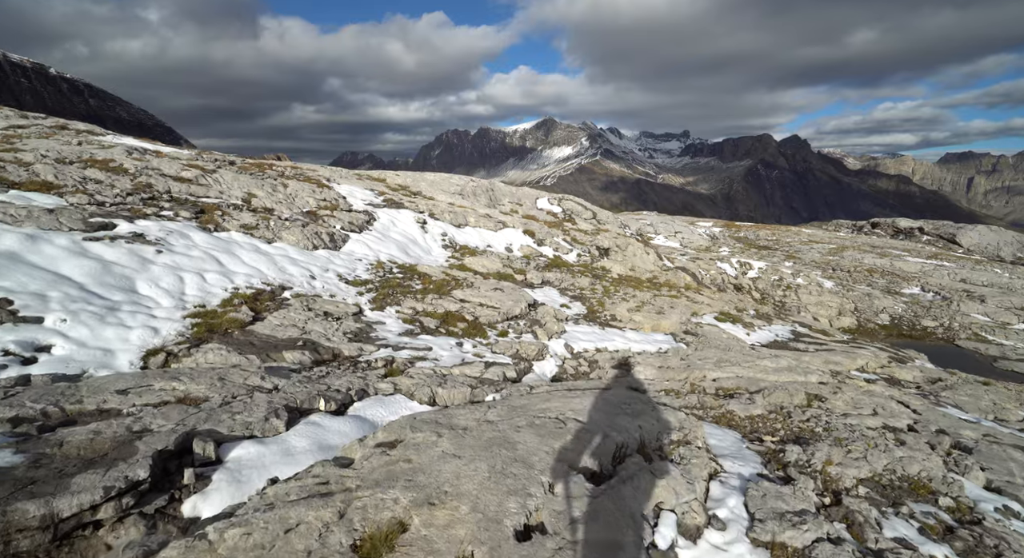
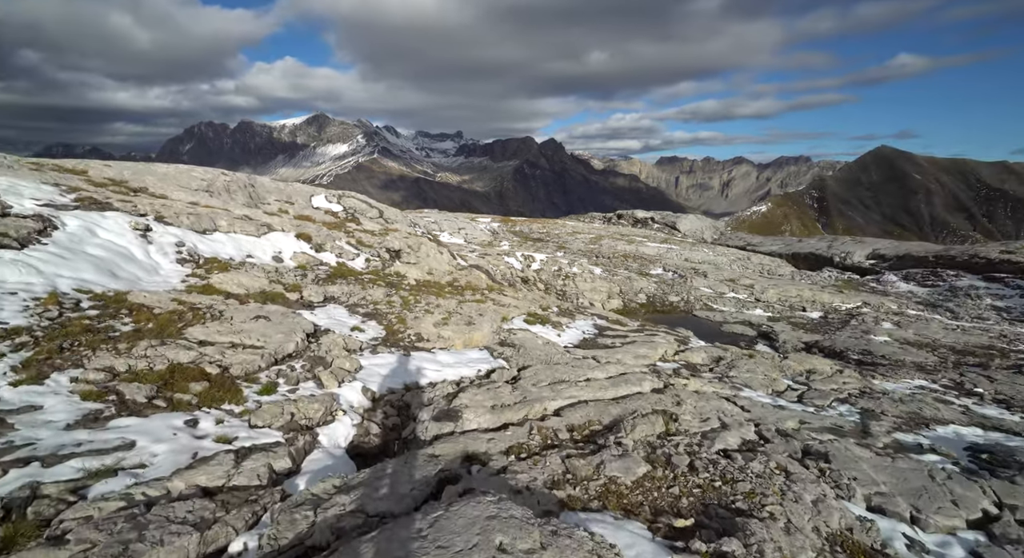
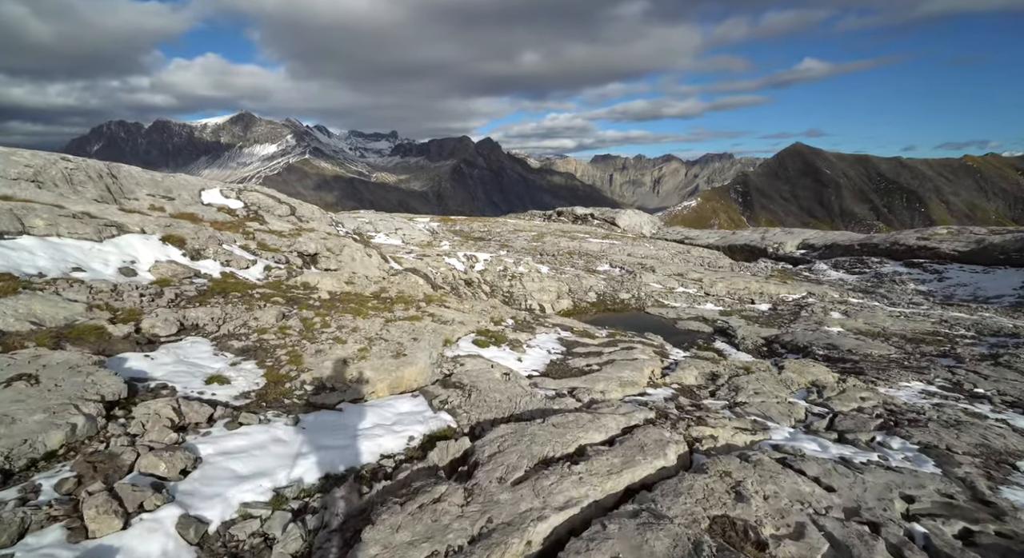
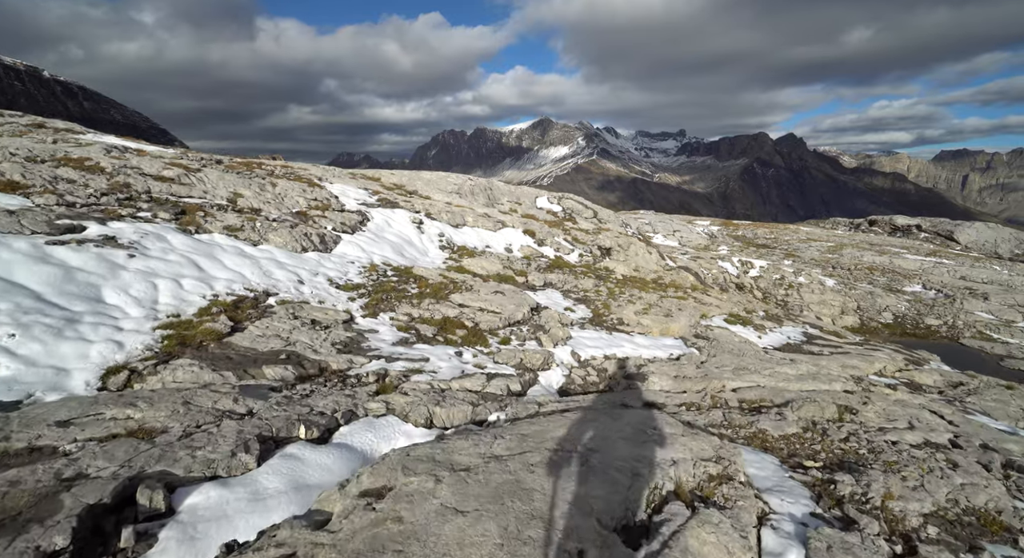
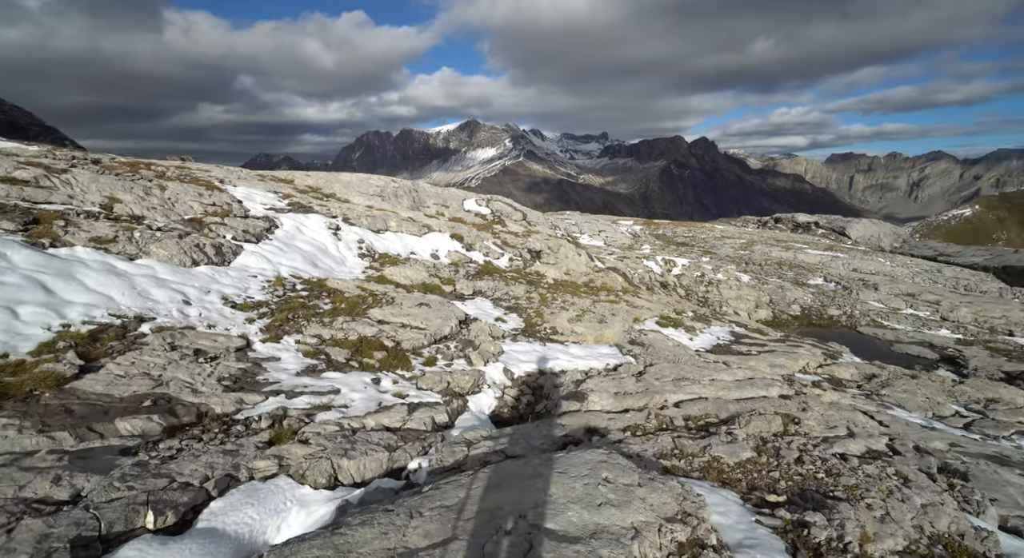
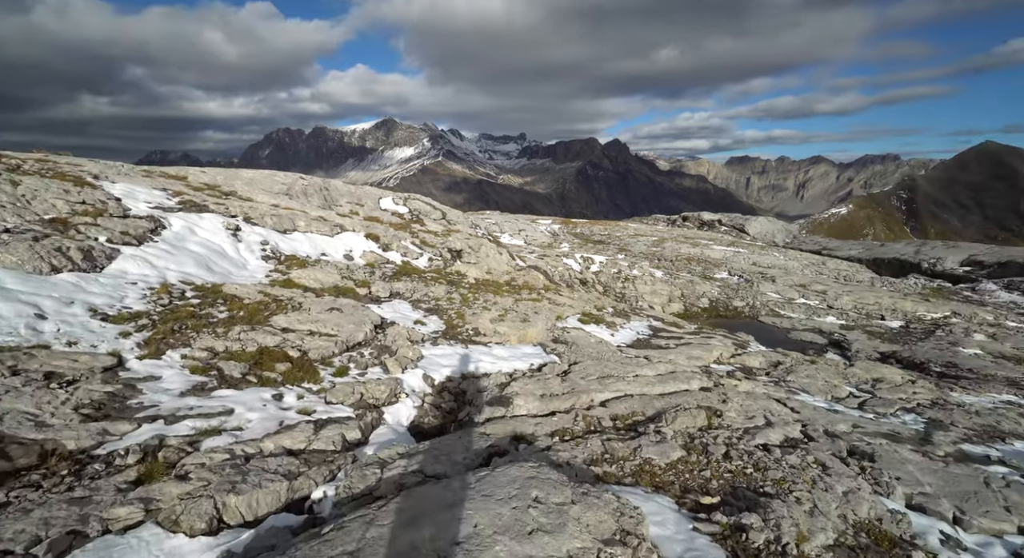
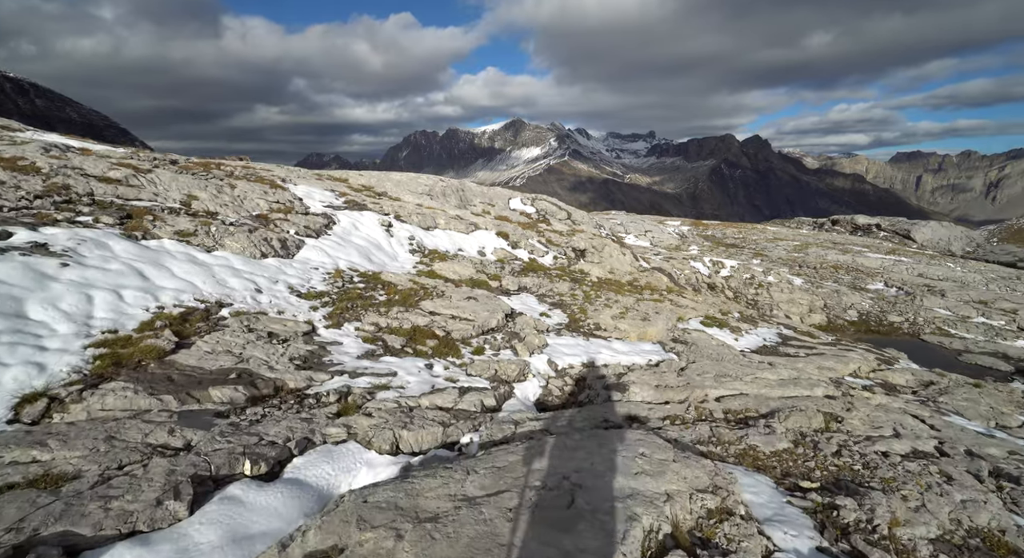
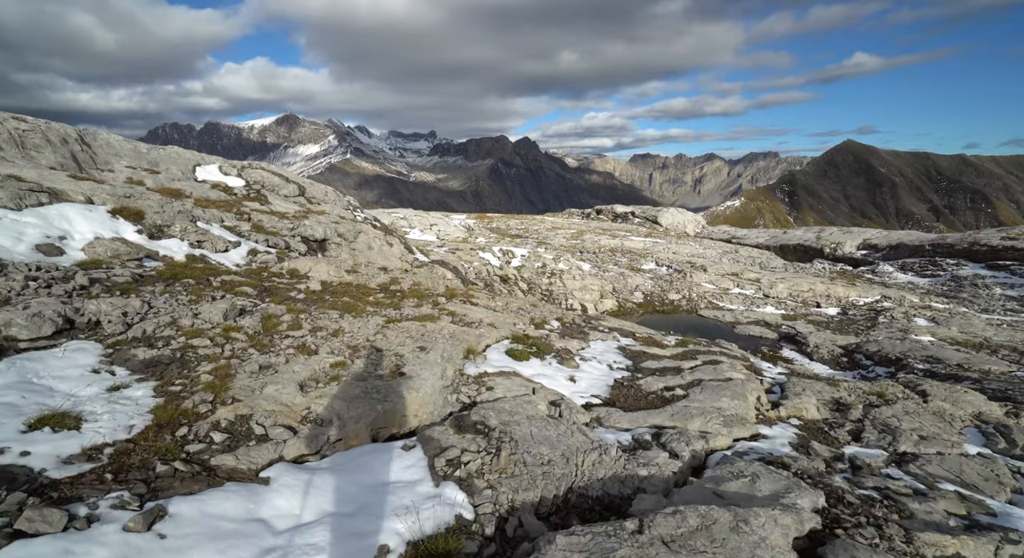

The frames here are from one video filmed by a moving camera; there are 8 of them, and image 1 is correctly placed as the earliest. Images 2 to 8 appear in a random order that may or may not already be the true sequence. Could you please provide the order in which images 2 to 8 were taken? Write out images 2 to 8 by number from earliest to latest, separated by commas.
4, 7, 5, 6, 2, 3, 8
